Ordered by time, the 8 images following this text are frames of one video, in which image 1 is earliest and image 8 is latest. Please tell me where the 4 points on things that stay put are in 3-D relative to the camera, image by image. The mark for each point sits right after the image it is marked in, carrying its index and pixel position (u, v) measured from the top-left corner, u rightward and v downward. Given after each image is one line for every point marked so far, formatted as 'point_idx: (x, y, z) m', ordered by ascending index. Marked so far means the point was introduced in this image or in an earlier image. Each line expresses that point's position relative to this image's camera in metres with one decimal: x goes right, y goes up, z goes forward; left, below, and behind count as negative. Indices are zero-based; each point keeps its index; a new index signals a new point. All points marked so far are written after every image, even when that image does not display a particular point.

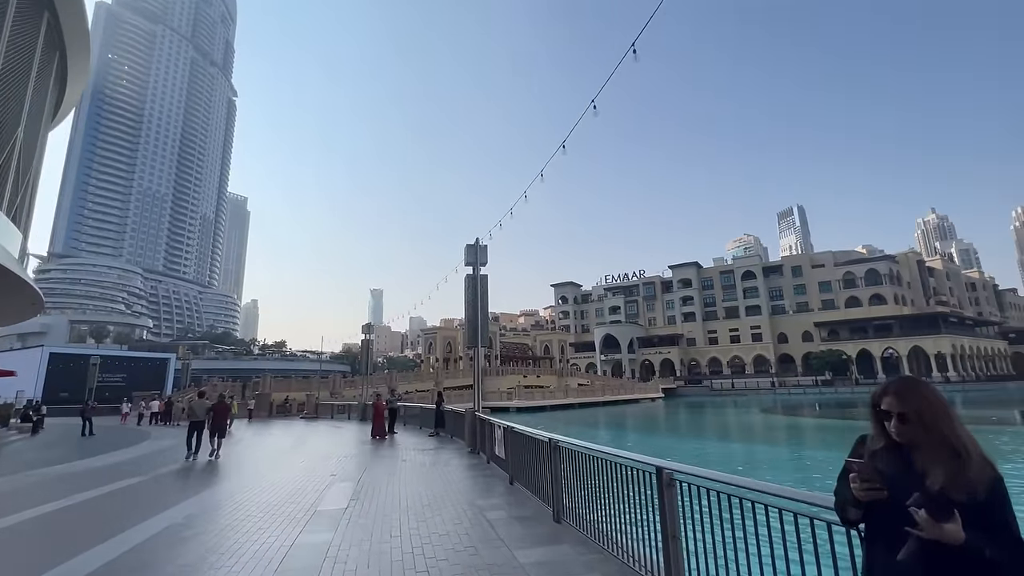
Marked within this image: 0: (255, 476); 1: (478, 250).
0: (-5.6, -3.8, +9.8) m
1: (-0.8, +1.0, +10.3) m
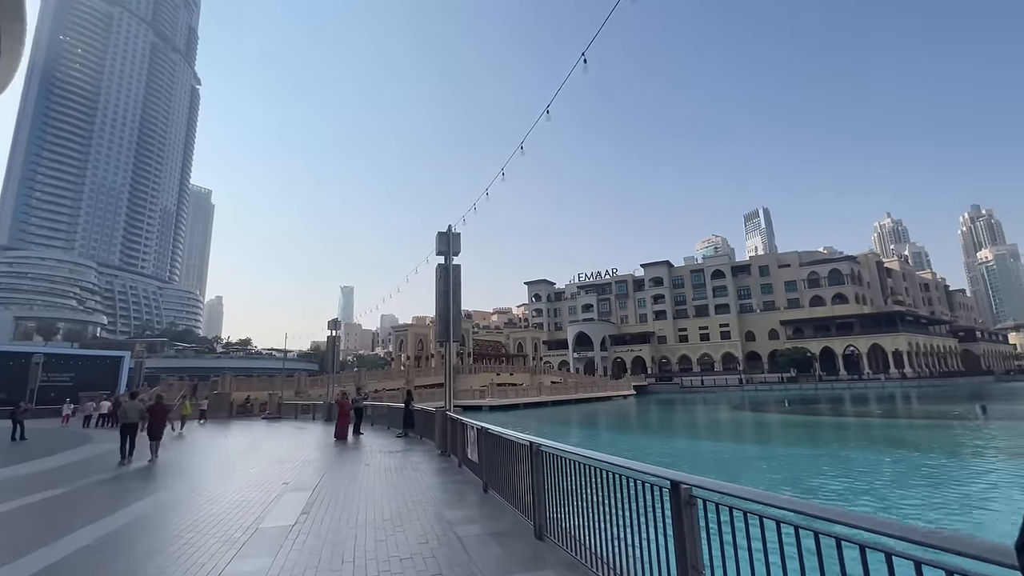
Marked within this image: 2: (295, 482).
0: (-6.1, -3.6, +9.0) m
1: (-1.3, +1.1, +9.8) m
2: (-3.4, -3.0, +7.0) m
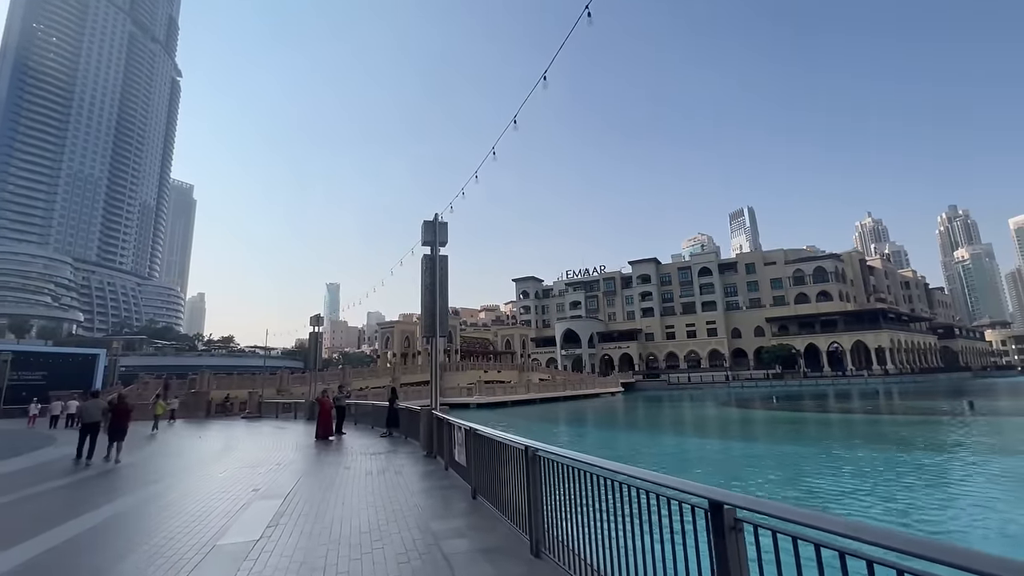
0: (-6.3, -3.4, +8.4) m
1: (-1.5, +1.3, +9.3) m
2: (-3.6, -2.8, +6.5) m
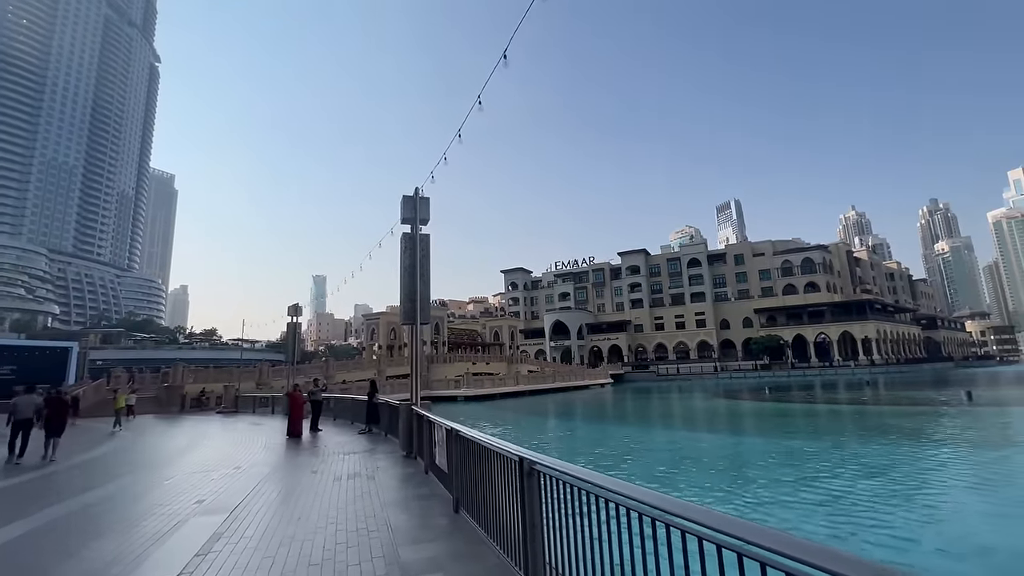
0: (-6.5, -3.2, +7.6) m
1: (-1.7, +1.6, +8.5) m
2: (-3.7, -2.6, +5.7) m
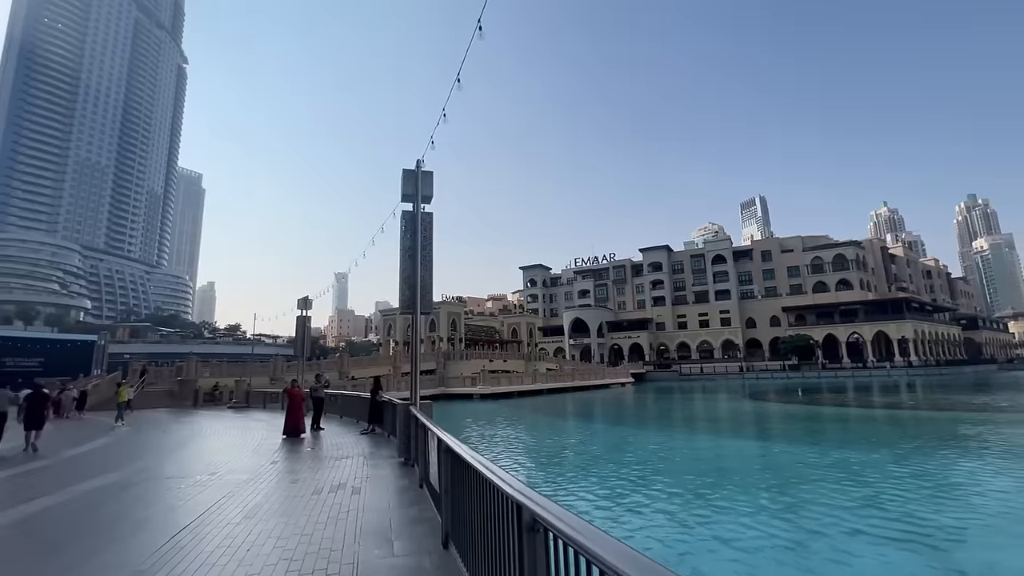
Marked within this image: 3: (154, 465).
0: (-6.3, -3.0, +7.0) m
1: (-1.5, +1.8, +7.7) m
2: (-3.6, -2.4, +5.0) m
3: (-6.6, -3.3, +8.9) m
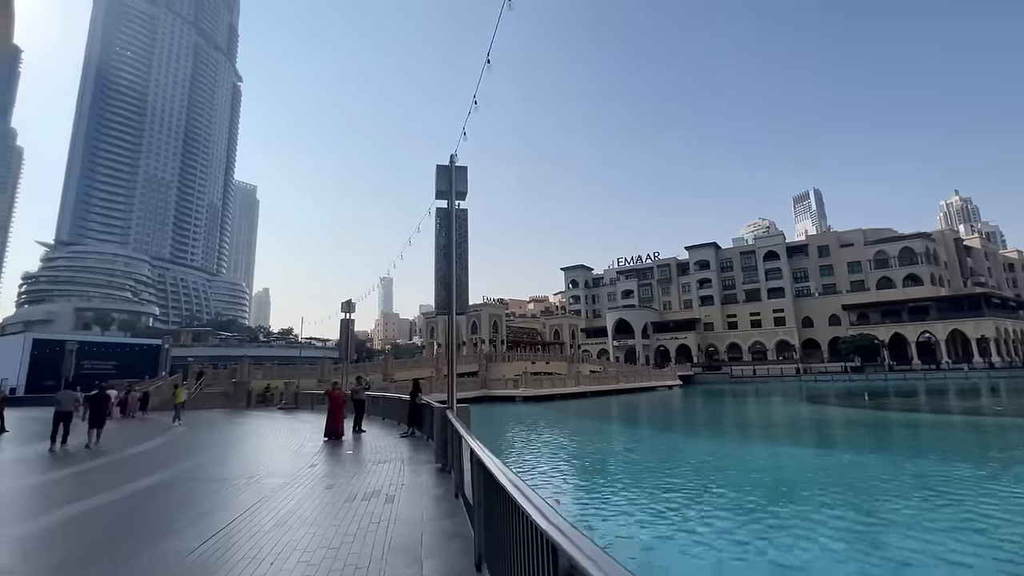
0: (-5.7, -3.0, +7.2) m
1: (-0.9, +1.8, +7.5) m
2: (-3.2, -2.4, +5.0) m
3: (-5.8, -3.4, +9.0) m
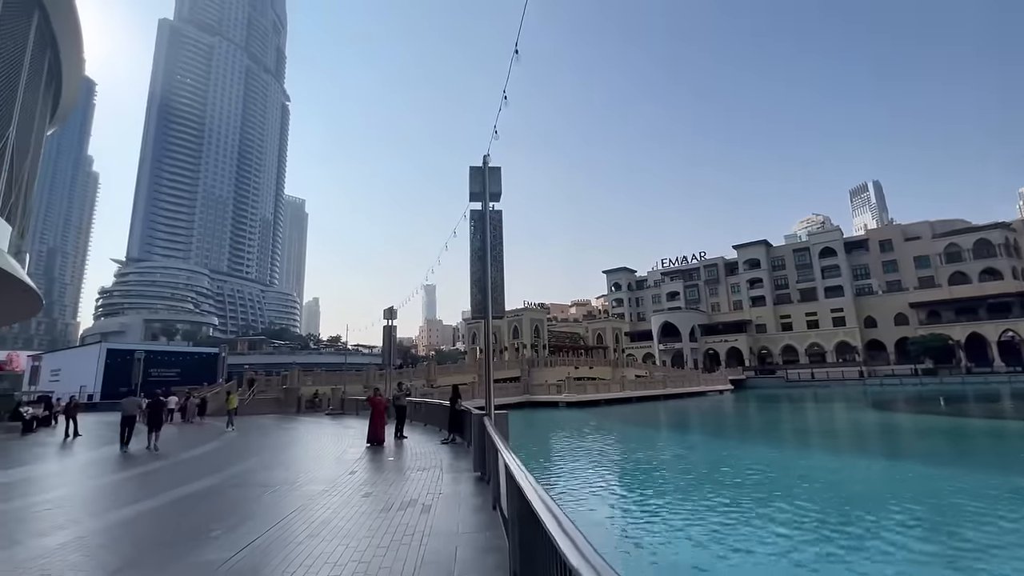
0: (-5.0, -3.2, +7.3) m
1: (-0.3, +1.7, +7.2) m
2: (-2.7, -2.5, +4.9) m
3: (-5.0, -3.5, +9.2) m
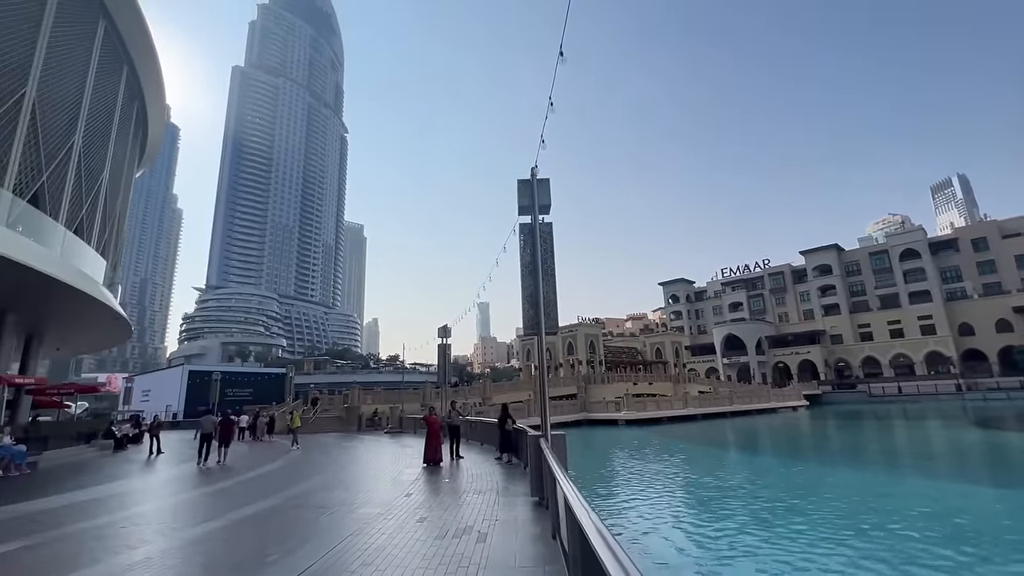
0: (-4.1, -3.5, +7.4) m
1: (+0.5, +1.5, +7.0) m
2: (-2.1, -2.7, +4.8) m
3: (-3.9, -3.9, +9.3) m
